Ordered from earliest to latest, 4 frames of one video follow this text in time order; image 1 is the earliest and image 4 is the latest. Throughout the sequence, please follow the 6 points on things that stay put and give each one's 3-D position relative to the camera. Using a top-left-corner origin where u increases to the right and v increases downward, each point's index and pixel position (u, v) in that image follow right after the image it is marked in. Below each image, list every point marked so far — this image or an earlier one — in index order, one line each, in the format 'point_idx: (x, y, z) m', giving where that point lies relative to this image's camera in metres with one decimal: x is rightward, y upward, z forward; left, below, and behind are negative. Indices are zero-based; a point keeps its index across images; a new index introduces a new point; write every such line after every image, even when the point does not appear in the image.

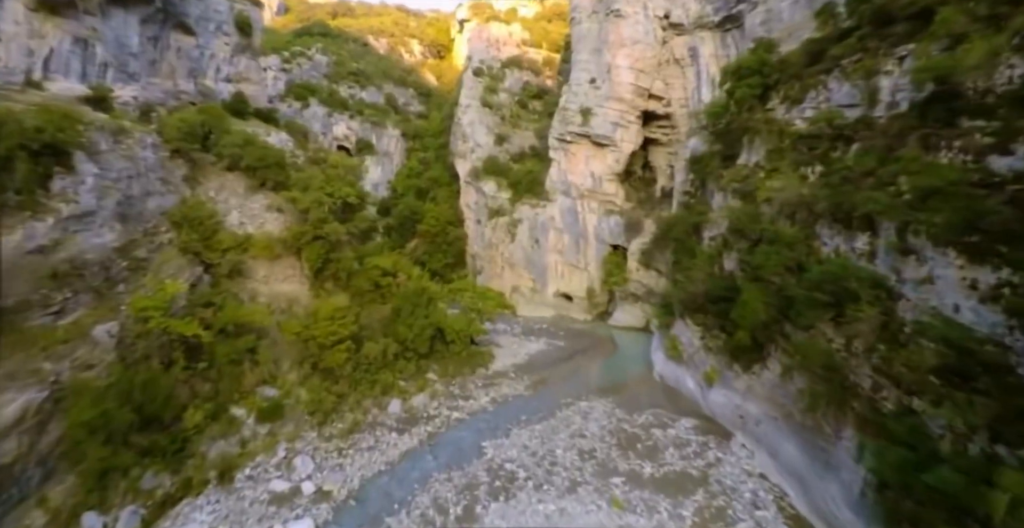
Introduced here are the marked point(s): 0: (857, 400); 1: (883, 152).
0: (+6.3, -2.5, +8.5) m
1: (+7.6, +2.3, +9.6) m
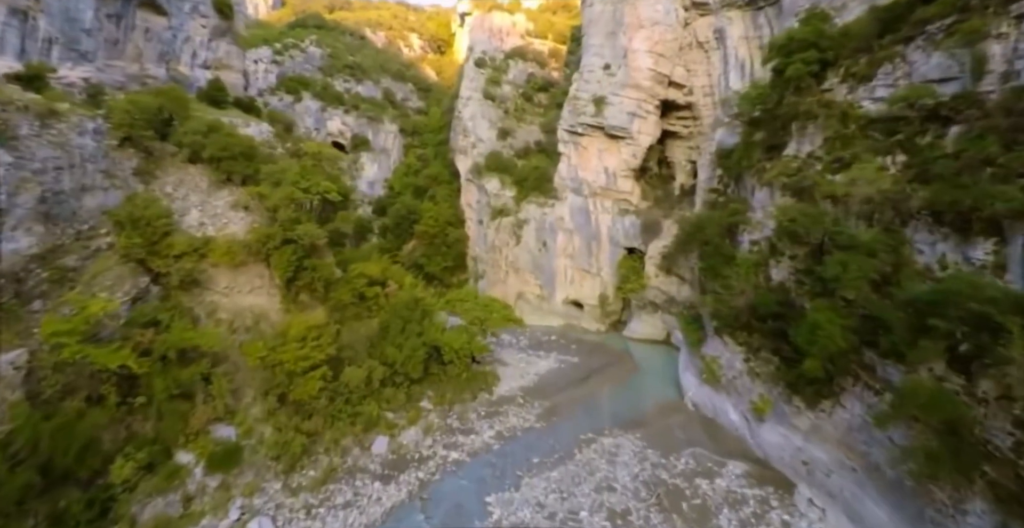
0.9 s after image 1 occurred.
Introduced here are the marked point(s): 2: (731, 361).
0: (+6.5, -2.7, +6.3) m
1: (+7.9, +2.1, +7.4) m
2: (+5.8, -2.6, +12.4) m
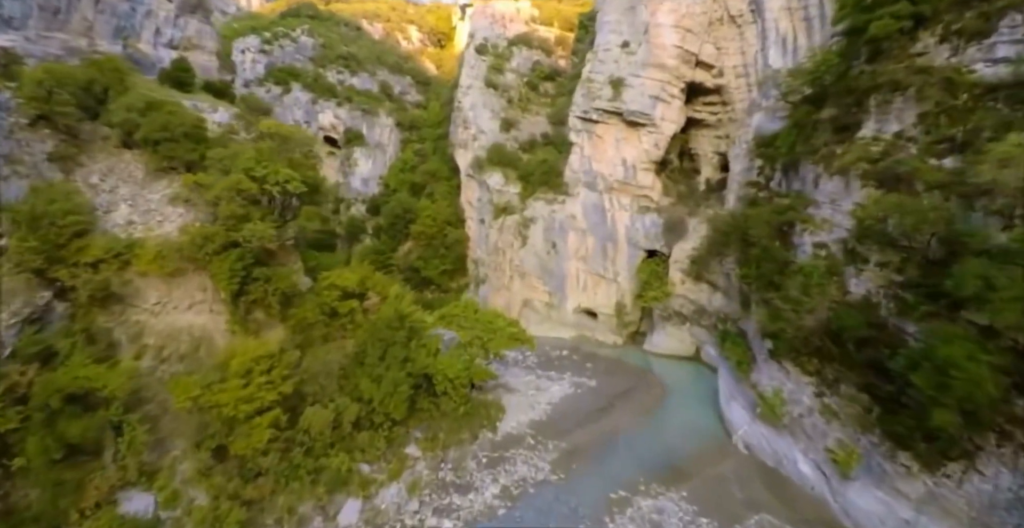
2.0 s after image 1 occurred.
0: (+6.6, -2.9, +3.8) m
1: (+8.0, +1.9, +5.0) m
2: (+6.0, -2.7, +9.9) m
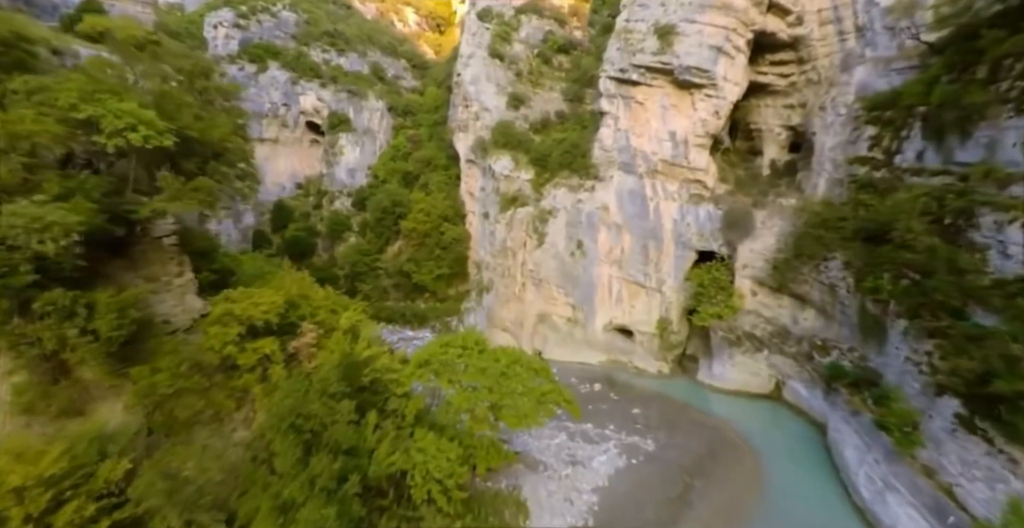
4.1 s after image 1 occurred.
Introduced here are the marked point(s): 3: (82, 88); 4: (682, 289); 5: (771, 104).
0: (+7.0, -3.1, -0.4) m
1: (+8.4, +1.7, +0.7) m
2: (+6.4, -2.9, +5.7) m
3: (-5.2, +2.1, +5.9) m
4: (+5.2, -0.8, +14.4) m
5: (+8.7, +5.4, +15.6) m
